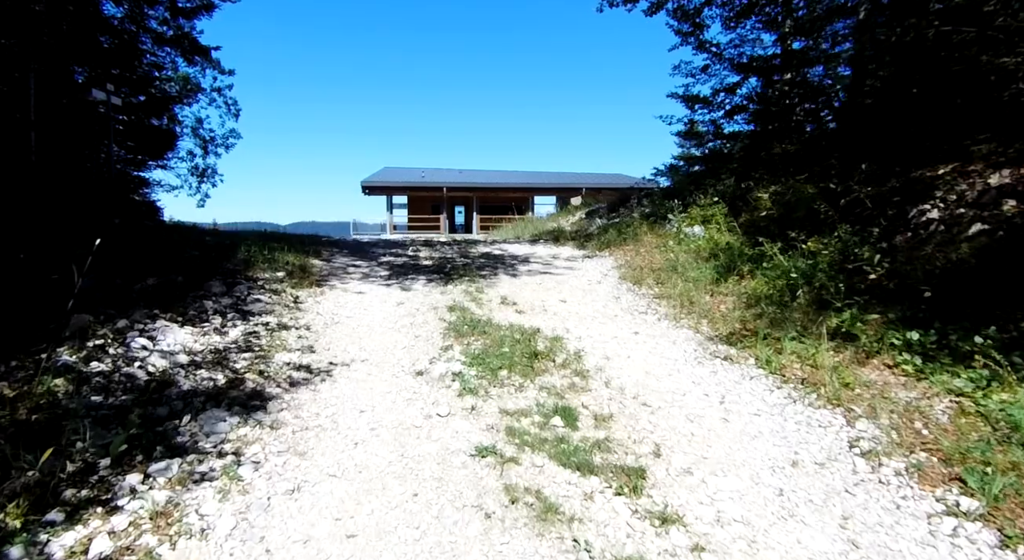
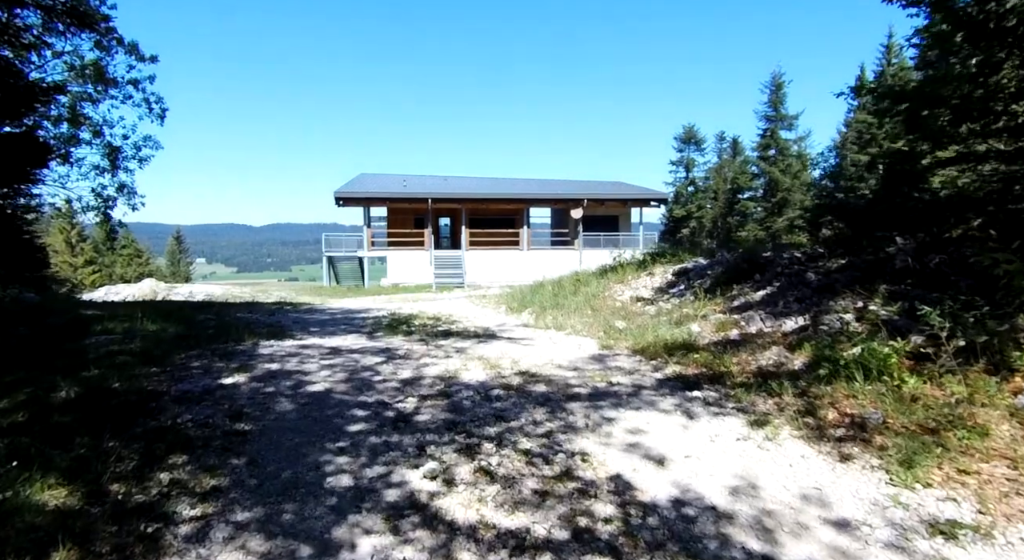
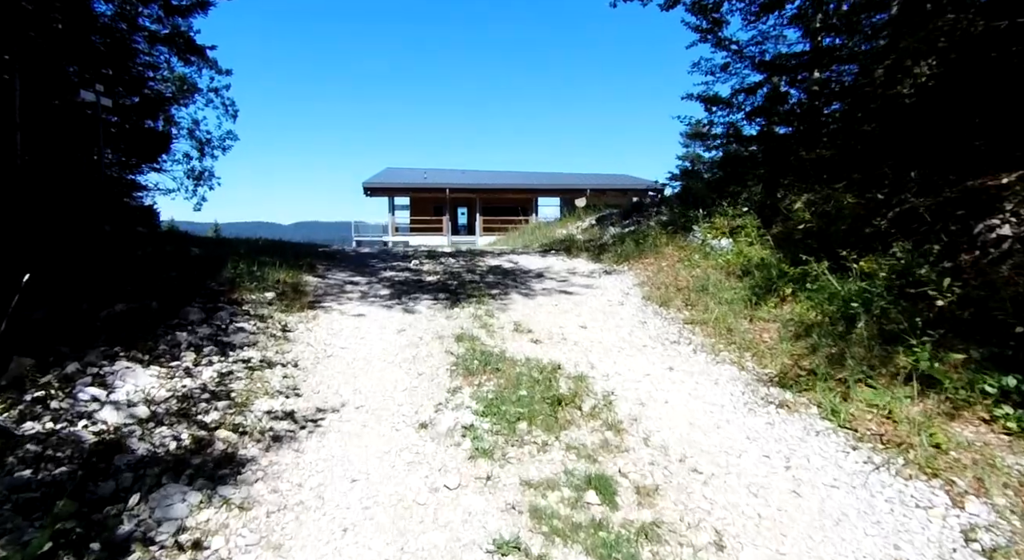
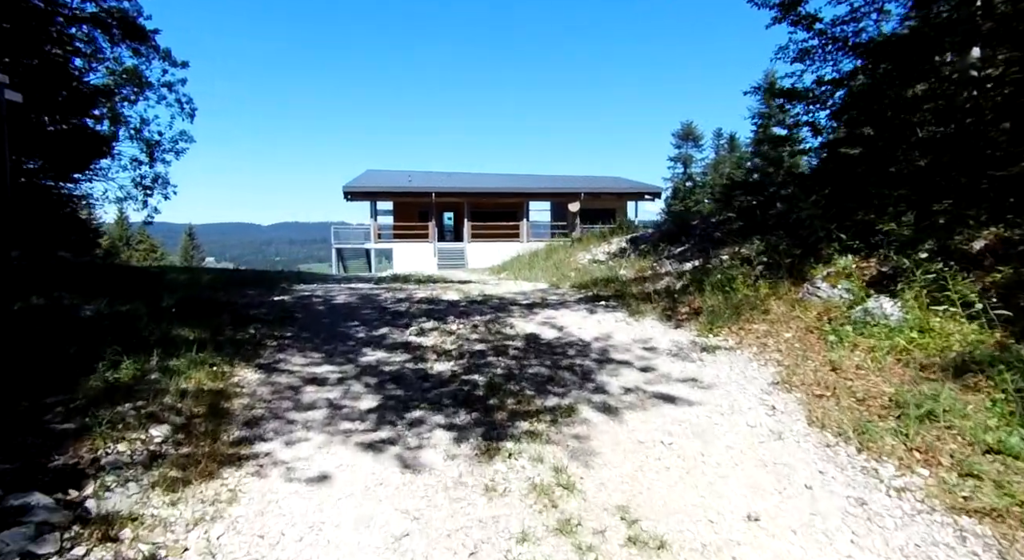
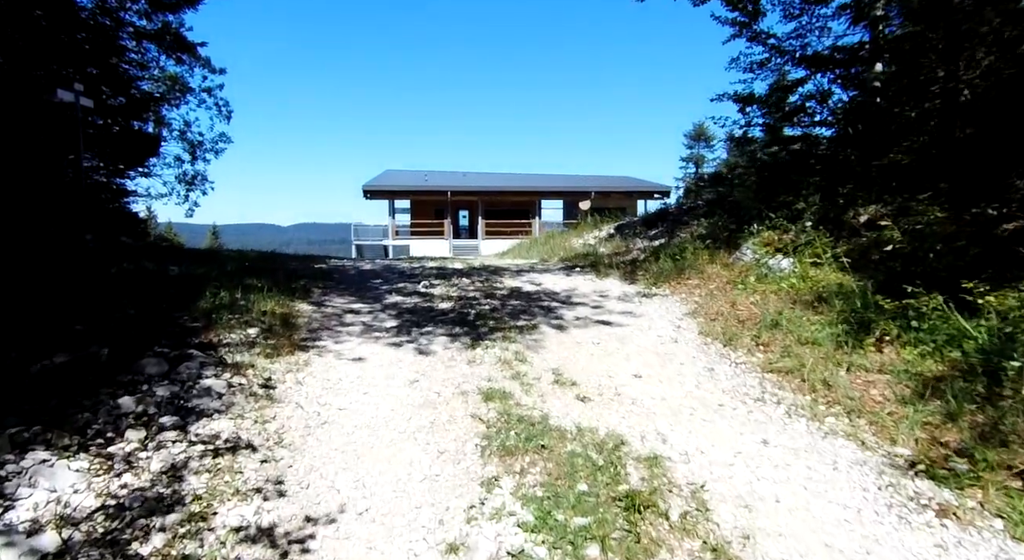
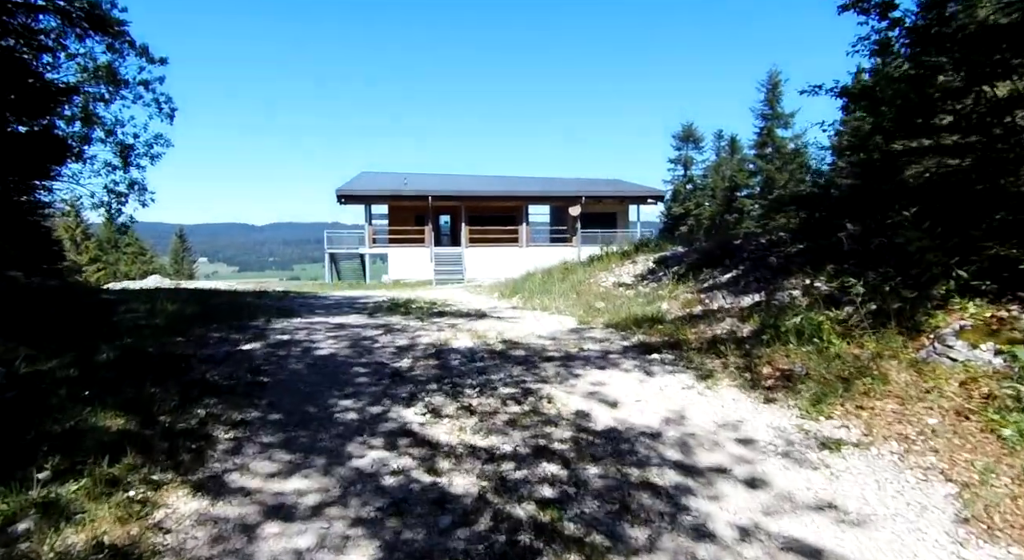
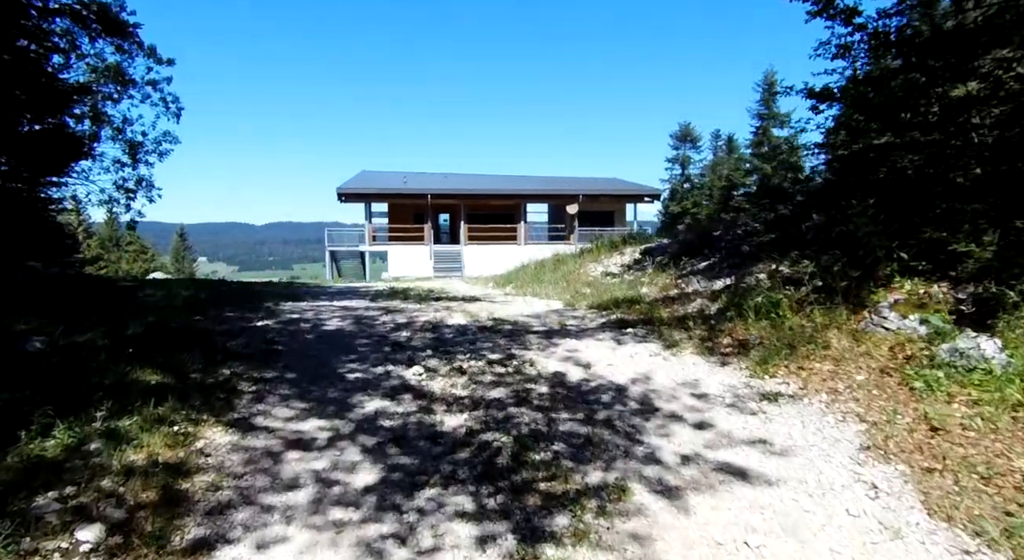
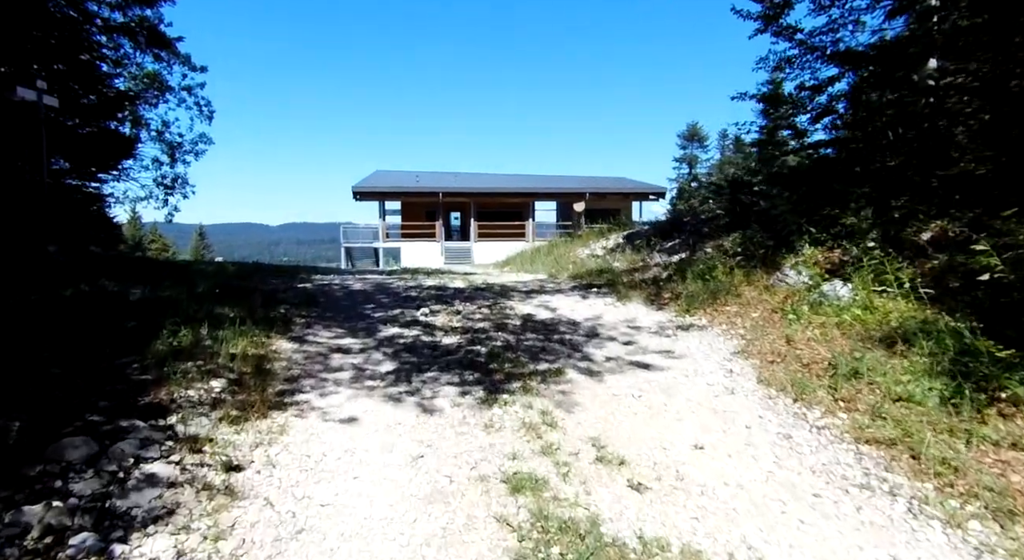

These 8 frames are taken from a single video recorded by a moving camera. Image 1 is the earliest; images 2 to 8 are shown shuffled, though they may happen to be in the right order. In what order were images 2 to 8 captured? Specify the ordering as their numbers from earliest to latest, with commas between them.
3, 5, 8, 4, 7, 6, 2
